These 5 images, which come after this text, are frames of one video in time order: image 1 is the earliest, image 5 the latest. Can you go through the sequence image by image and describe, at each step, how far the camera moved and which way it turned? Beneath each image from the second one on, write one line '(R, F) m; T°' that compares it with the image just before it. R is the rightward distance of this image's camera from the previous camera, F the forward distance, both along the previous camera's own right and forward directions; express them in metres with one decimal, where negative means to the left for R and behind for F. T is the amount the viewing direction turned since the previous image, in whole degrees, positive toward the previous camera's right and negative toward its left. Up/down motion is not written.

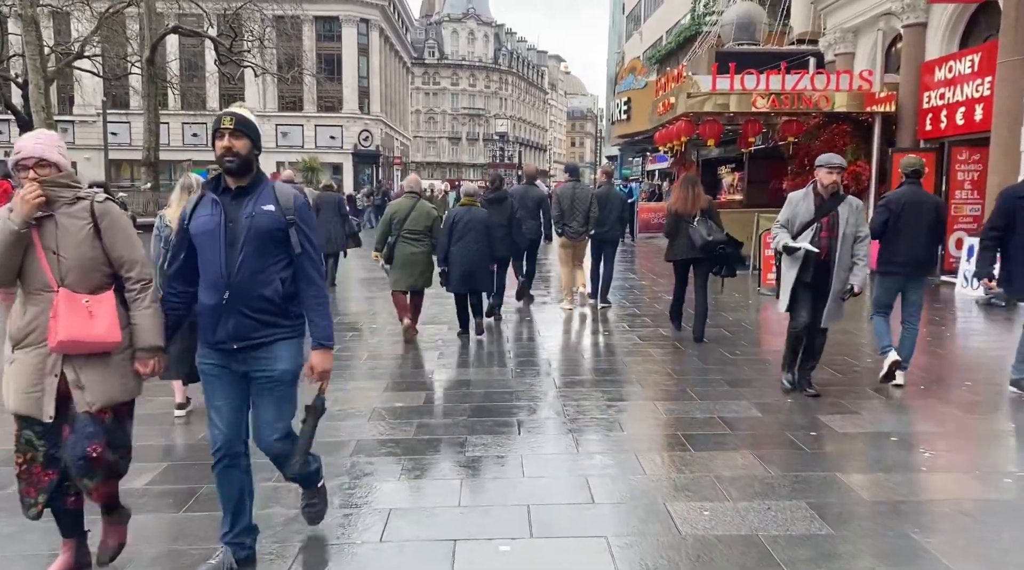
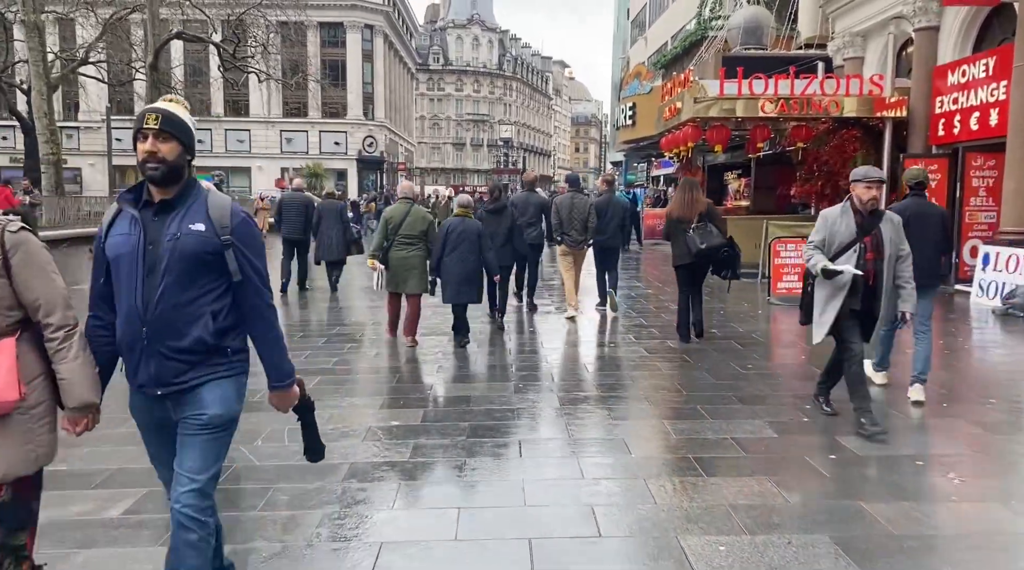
(0.0, +0.2) m; 0°
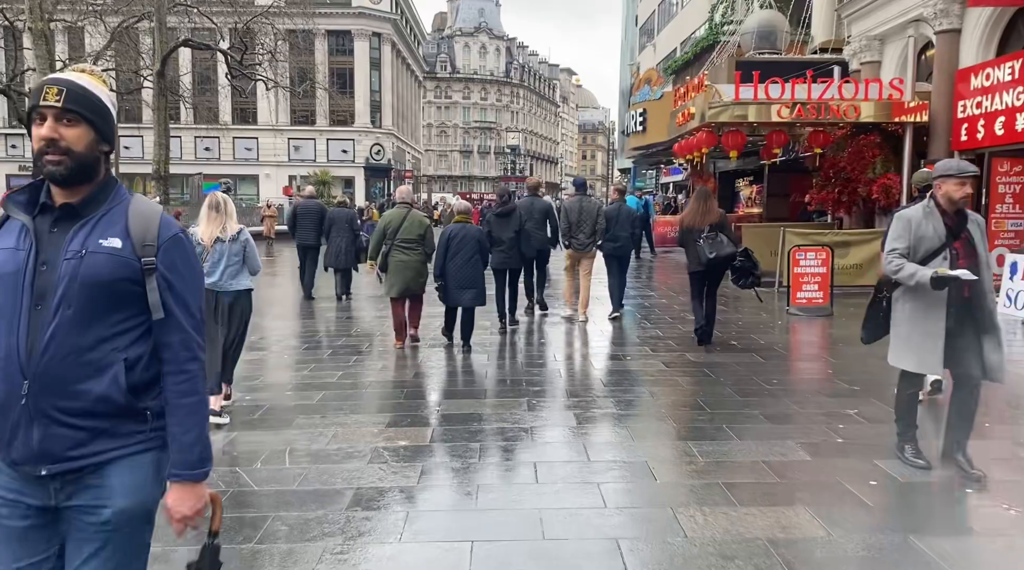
(0.0, +0.3) m; -1°
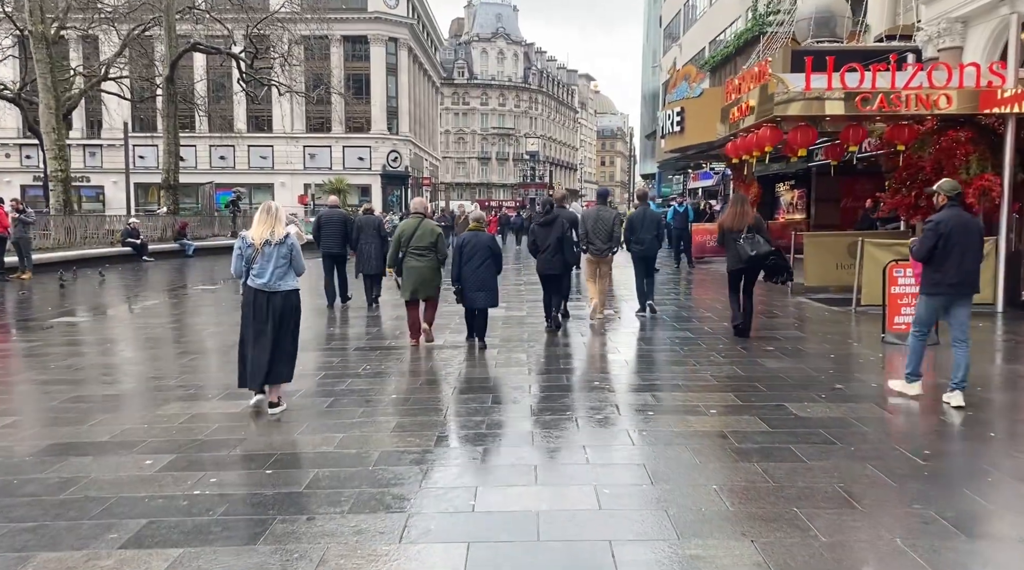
(-0.2, +1.7) m; -1°
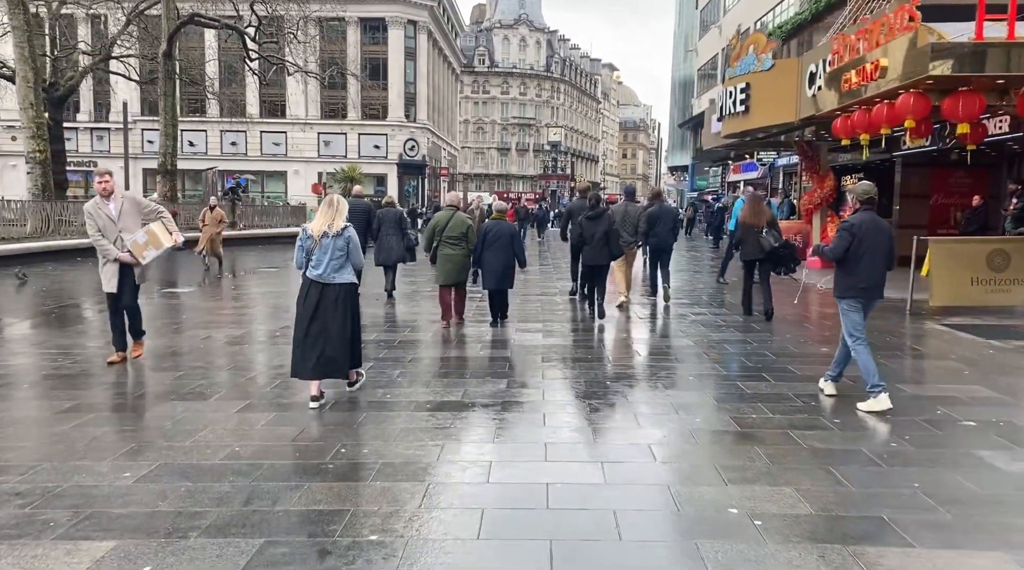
(-0.3, +3.0) m; -1°
